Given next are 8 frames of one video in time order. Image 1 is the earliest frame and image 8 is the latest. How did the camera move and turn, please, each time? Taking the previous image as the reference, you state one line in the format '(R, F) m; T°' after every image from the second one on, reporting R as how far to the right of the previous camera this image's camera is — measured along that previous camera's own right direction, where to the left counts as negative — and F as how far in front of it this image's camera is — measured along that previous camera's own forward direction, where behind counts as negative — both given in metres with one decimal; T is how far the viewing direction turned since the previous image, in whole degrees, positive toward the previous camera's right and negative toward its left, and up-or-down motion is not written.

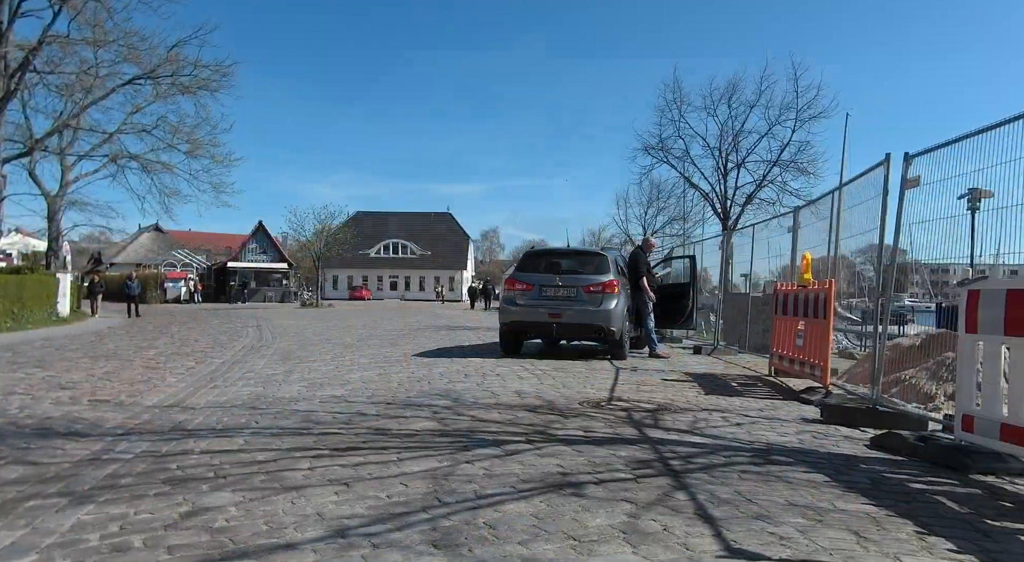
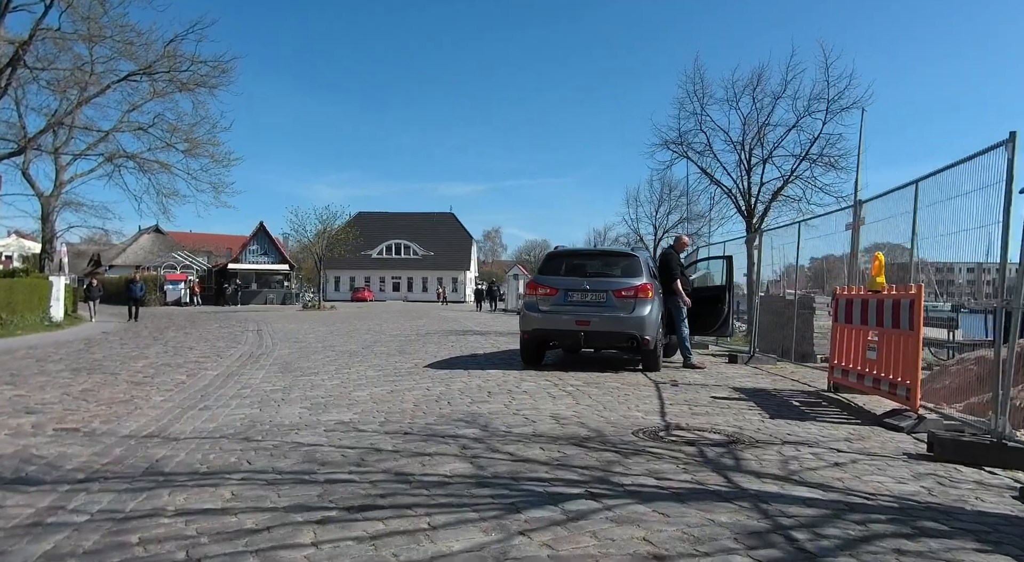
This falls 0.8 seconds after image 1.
(-0.3, +1.0) m; 0°
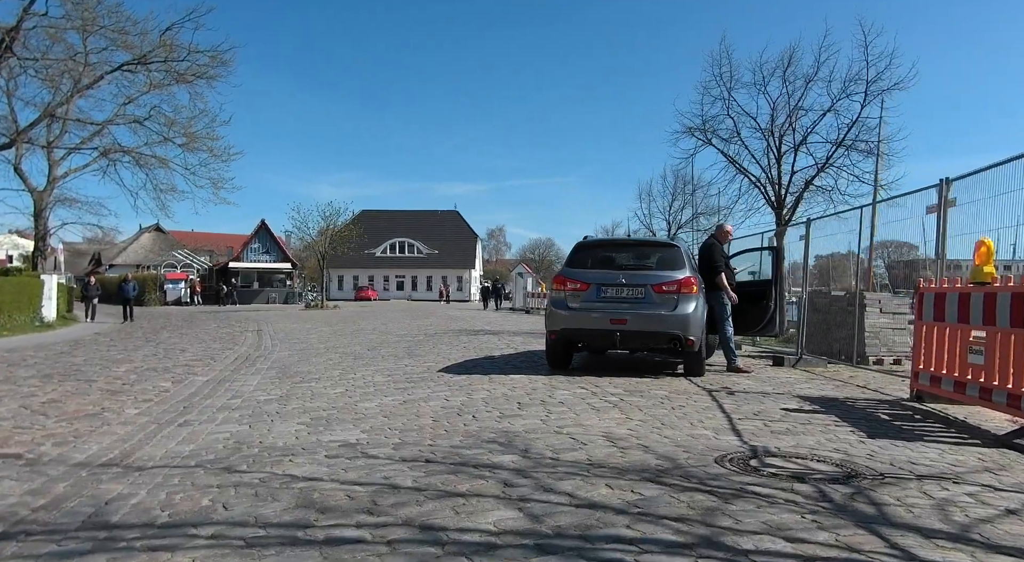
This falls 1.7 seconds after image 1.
(-0.3, +1.1) m; 0°
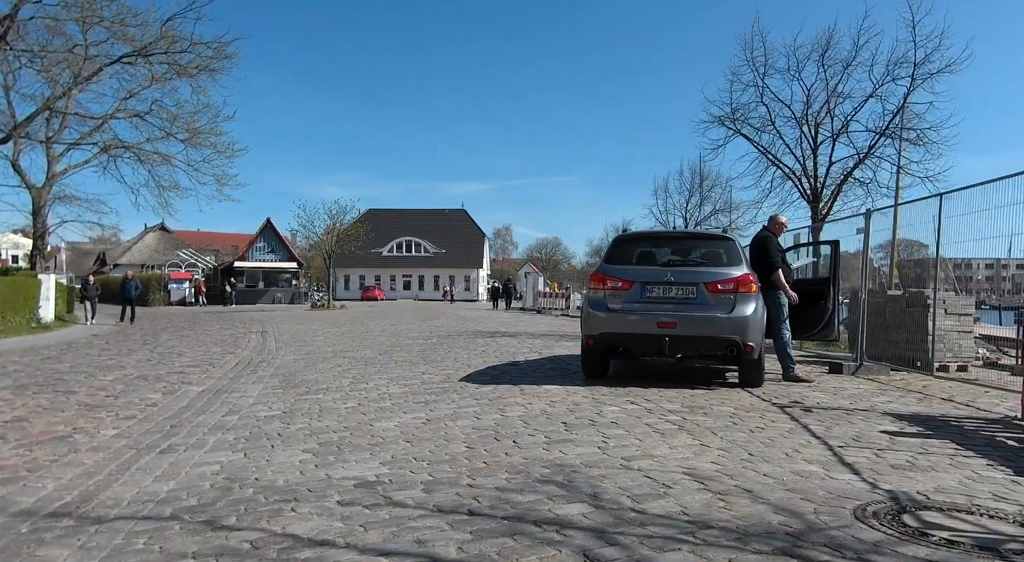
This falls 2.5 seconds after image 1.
(-0.3, +1.0) m; 0°
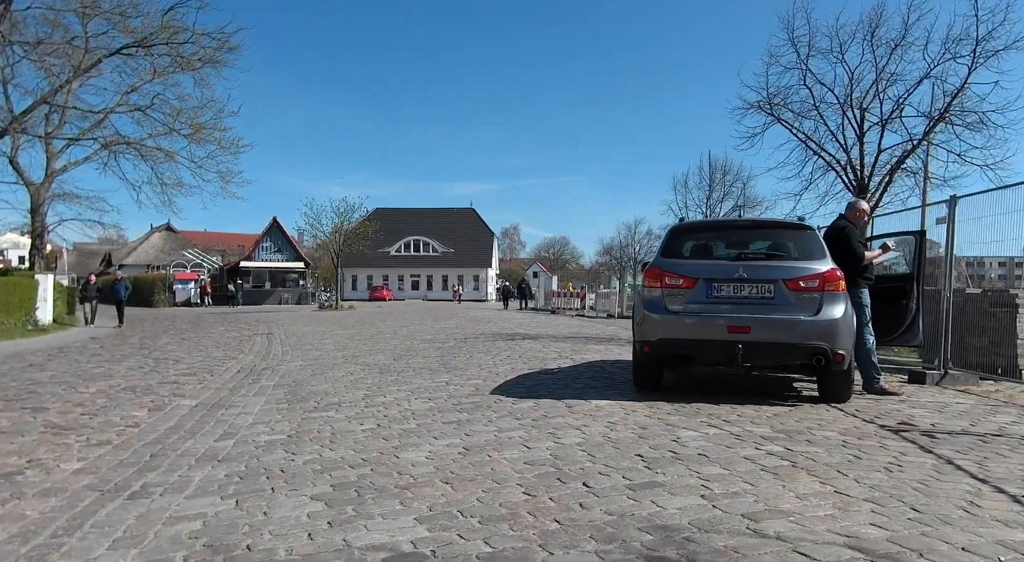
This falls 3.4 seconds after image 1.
(-0.4, +1.2) m; -1°
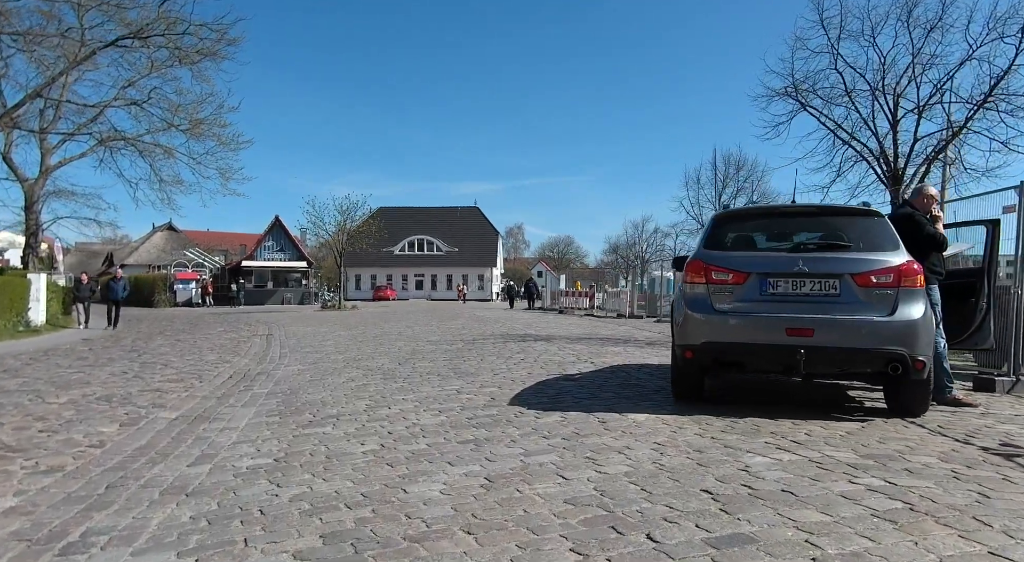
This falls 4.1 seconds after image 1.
(-0.2, +0.9) m; 0°
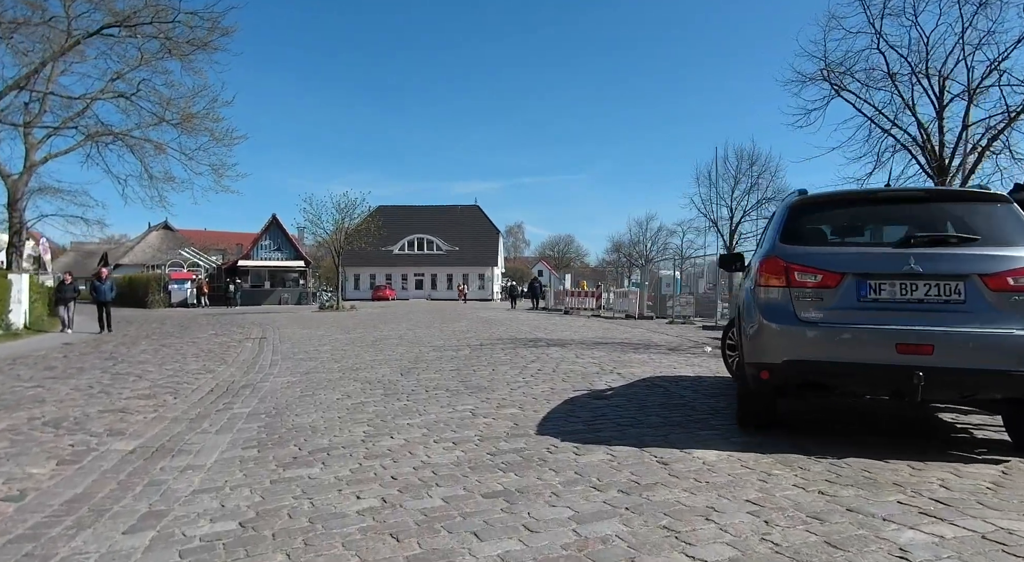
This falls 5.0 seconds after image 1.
(-0.2, +1.2) m; 0°
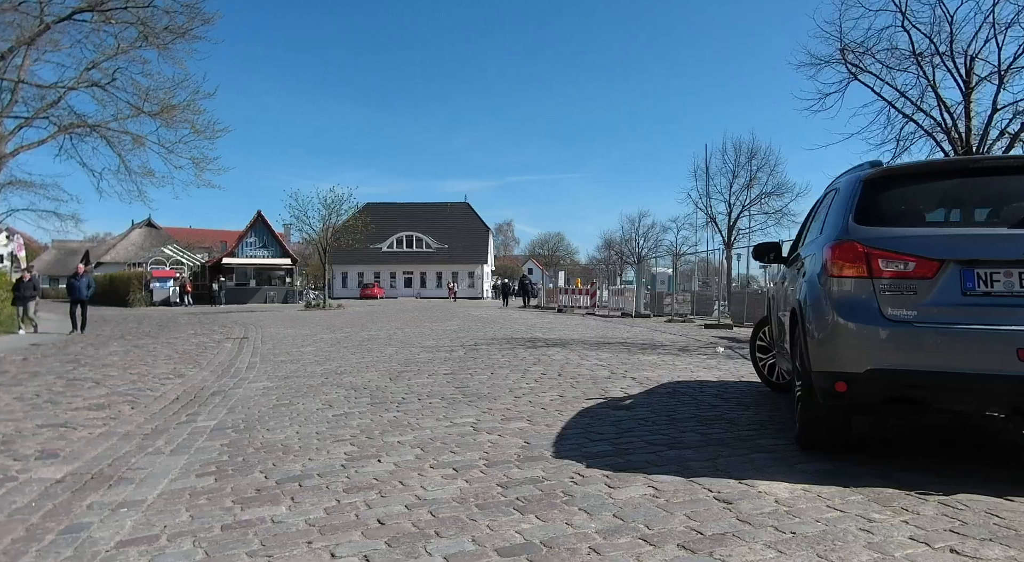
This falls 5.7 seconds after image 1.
(-0.2, +1.0) m; +1°
